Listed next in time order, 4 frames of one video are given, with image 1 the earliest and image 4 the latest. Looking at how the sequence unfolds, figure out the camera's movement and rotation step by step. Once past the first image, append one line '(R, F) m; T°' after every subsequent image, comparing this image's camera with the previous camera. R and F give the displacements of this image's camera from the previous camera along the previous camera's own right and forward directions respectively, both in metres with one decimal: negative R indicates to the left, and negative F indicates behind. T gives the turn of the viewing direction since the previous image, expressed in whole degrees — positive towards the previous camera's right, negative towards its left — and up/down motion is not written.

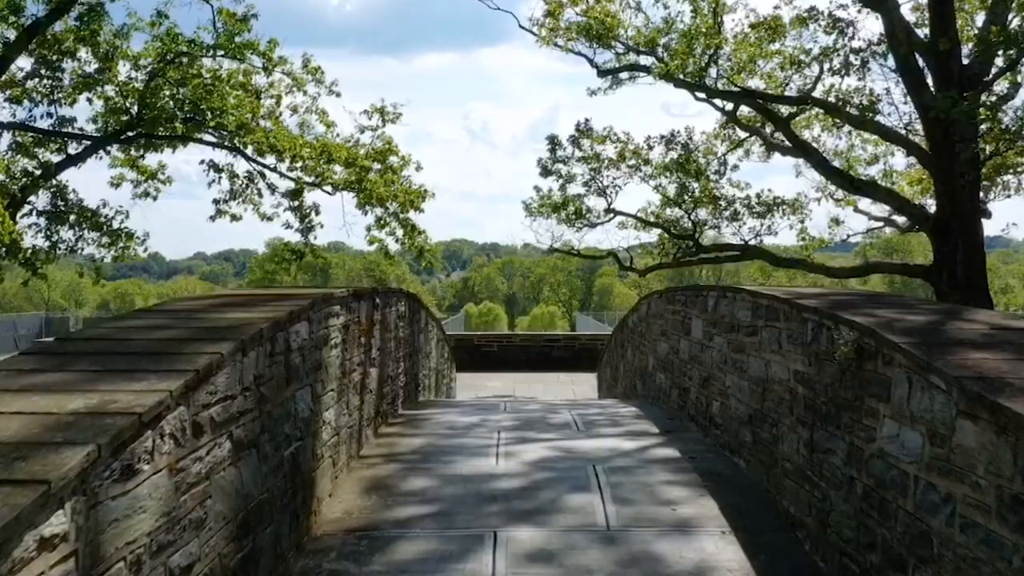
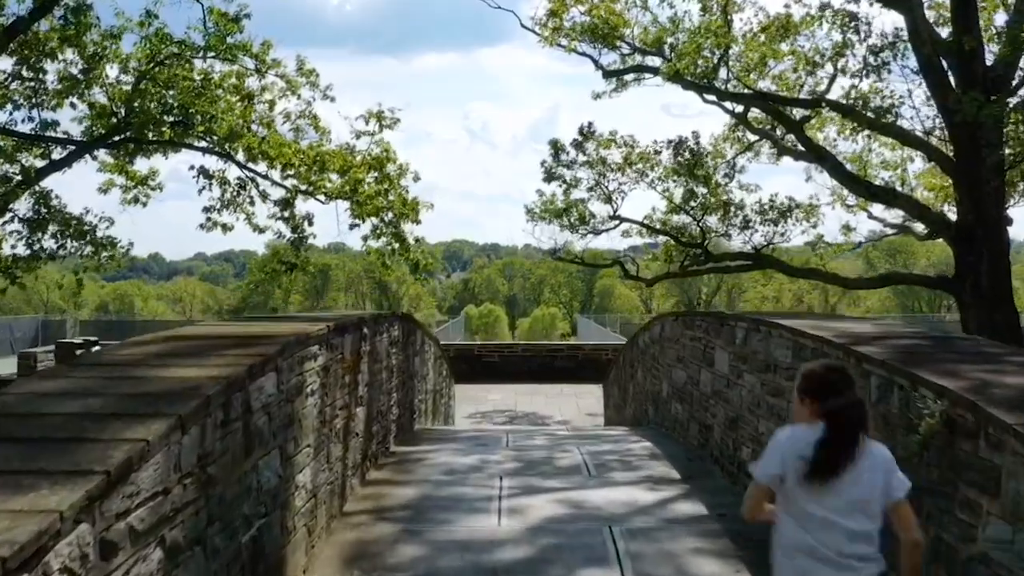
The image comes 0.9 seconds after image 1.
(0.0, +0.5) m; 0°
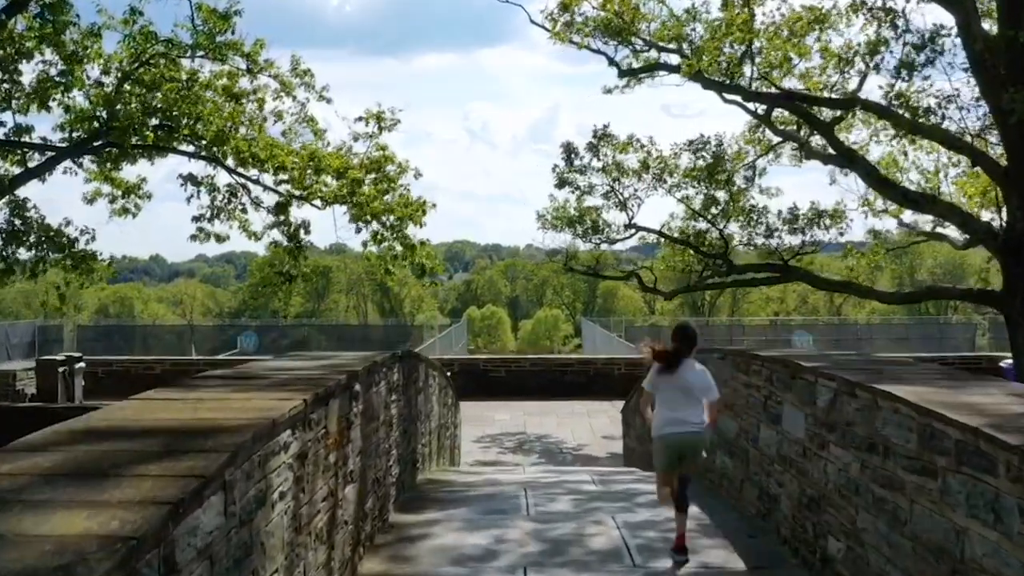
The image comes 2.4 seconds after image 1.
(-0.1, +0.9) m; 0°
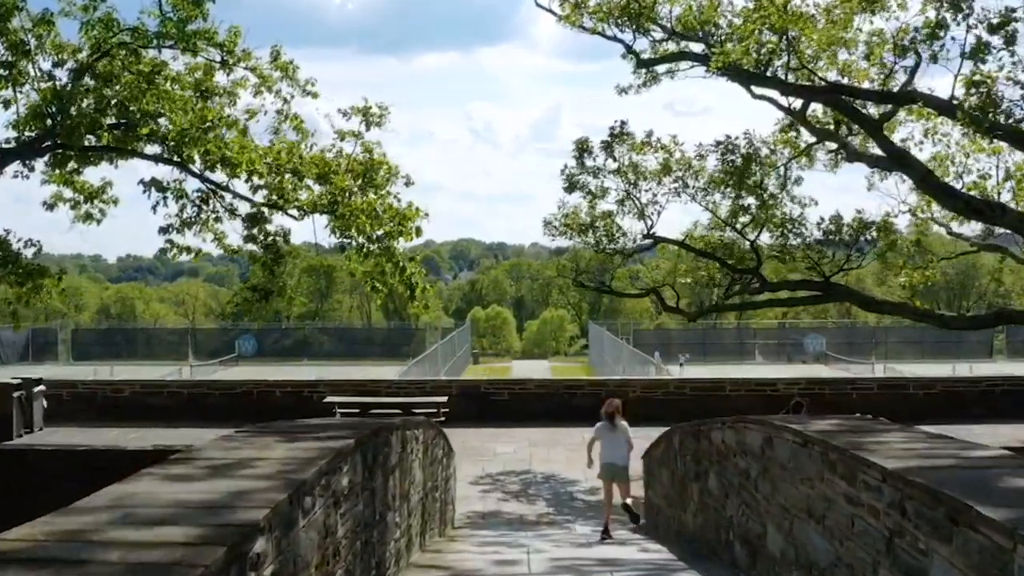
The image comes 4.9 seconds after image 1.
(0.0, +1.5) m; 0°
